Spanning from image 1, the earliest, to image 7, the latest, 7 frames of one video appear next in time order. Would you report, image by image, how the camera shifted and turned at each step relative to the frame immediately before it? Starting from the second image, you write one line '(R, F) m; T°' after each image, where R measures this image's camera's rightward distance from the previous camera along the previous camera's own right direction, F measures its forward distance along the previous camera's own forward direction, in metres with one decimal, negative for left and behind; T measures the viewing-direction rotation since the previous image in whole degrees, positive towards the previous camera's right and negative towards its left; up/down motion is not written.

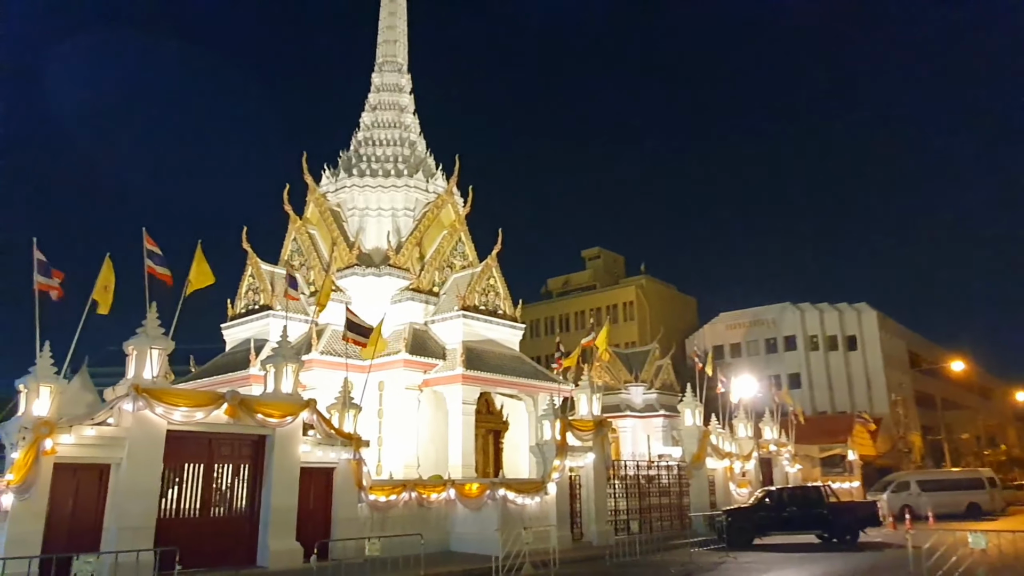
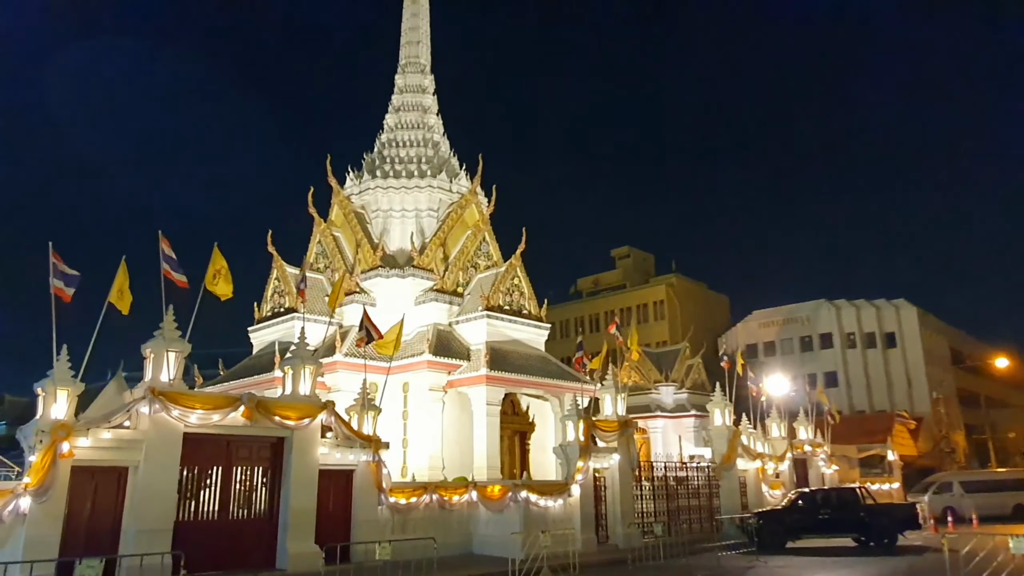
(+0.2, +0.2) m; -2°
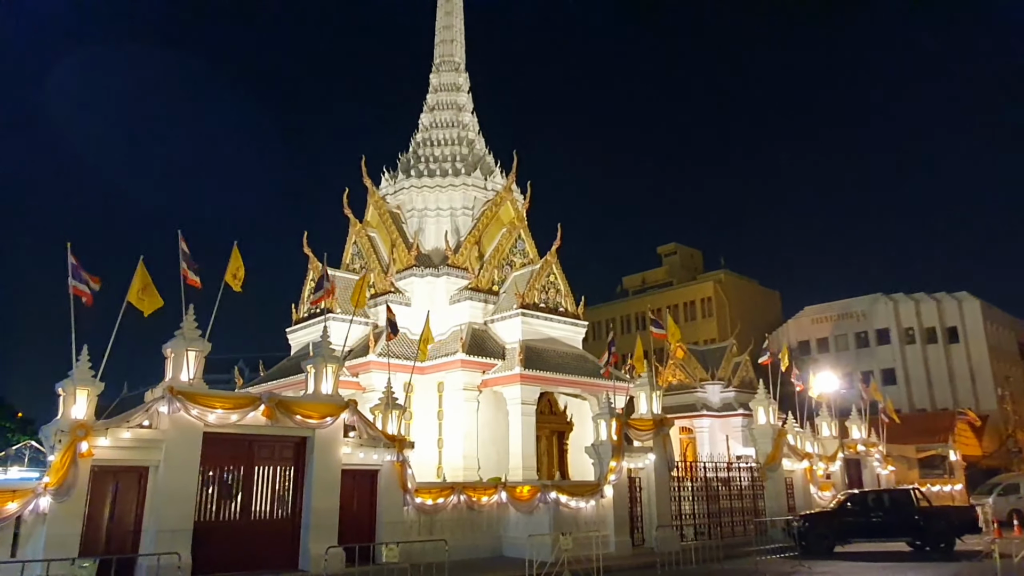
(+0.5, +0.4) m; -4°
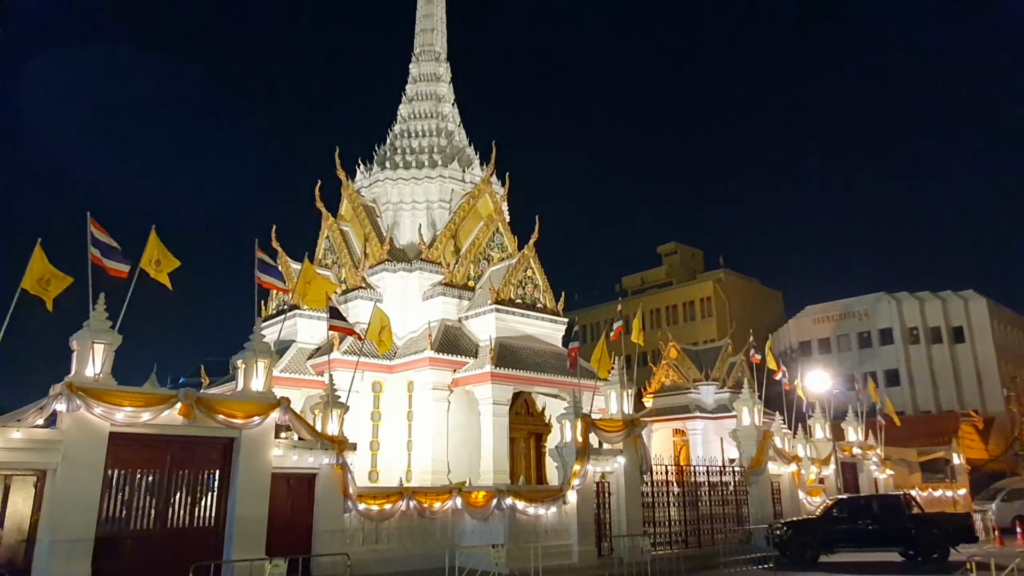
(+1.0, +1.0) m; -1°
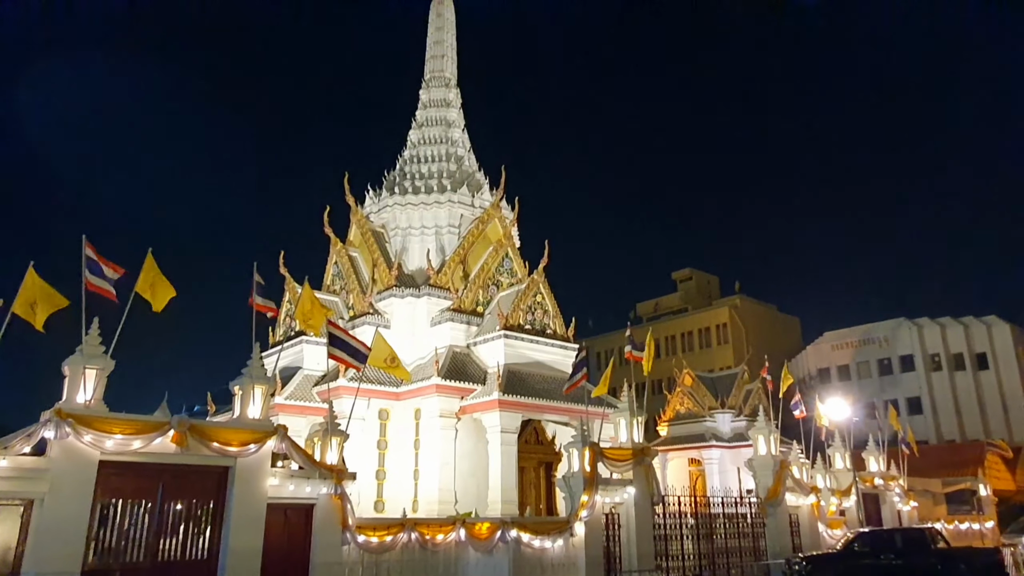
(+0.2, +0.3) m; -1°
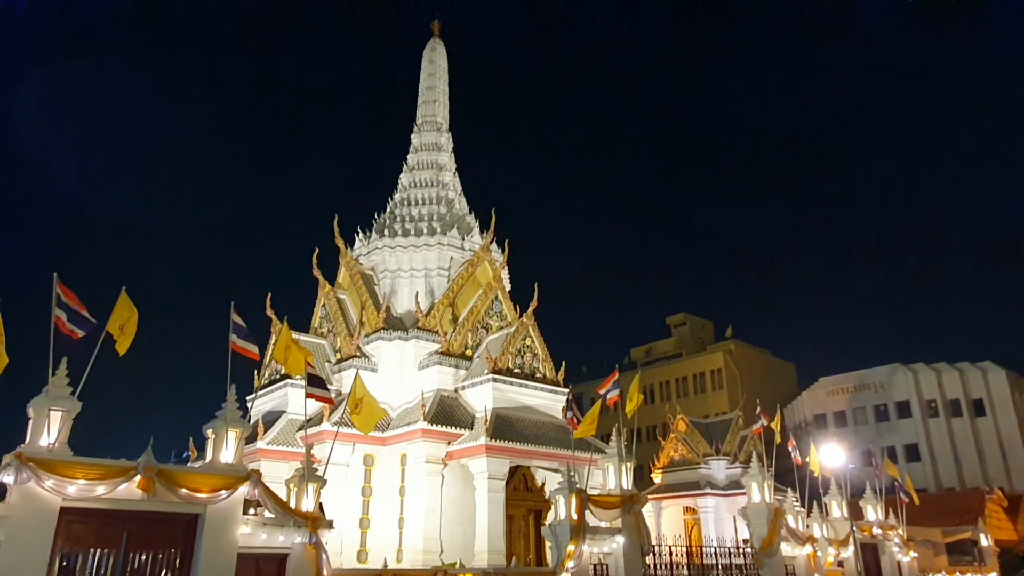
(+0.2, +0.2) m; 0°
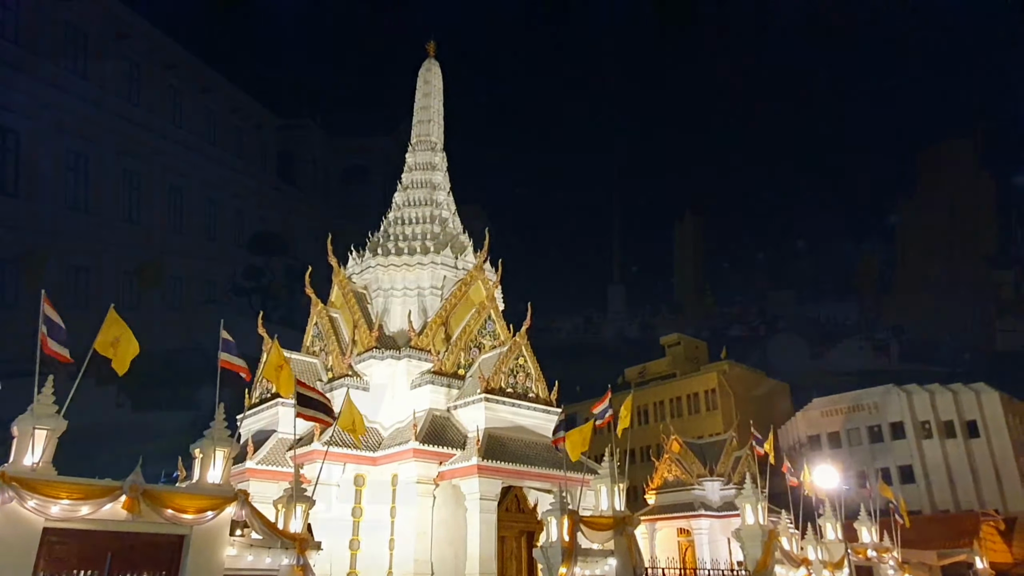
(0.0, 0.0) m; 0°
